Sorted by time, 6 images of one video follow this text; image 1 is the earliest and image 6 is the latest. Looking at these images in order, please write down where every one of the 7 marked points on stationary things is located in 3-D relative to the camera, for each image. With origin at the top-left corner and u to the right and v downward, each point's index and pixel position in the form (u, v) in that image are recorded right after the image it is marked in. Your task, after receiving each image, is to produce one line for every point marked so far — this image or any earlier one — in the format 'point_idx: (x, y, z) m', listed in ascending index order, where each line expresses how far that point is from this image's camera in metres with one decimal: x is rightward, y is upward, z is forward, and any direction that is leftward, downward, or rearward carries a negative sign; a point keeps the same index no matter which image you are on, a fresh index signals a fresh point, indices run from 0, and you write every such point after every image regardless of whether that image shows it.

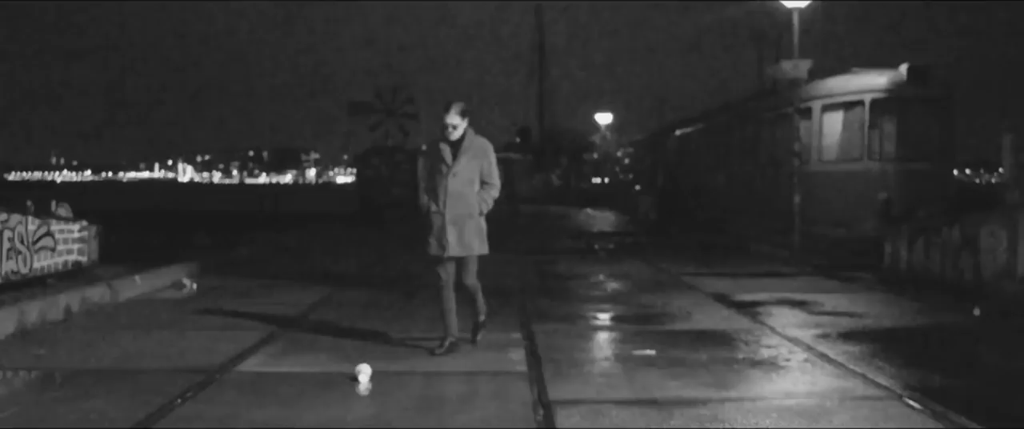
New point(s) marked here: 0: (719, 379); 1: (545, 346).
0: (+1.4, -1.1, +6.5) m
1: (+0.3, -1.1, +7.9) m
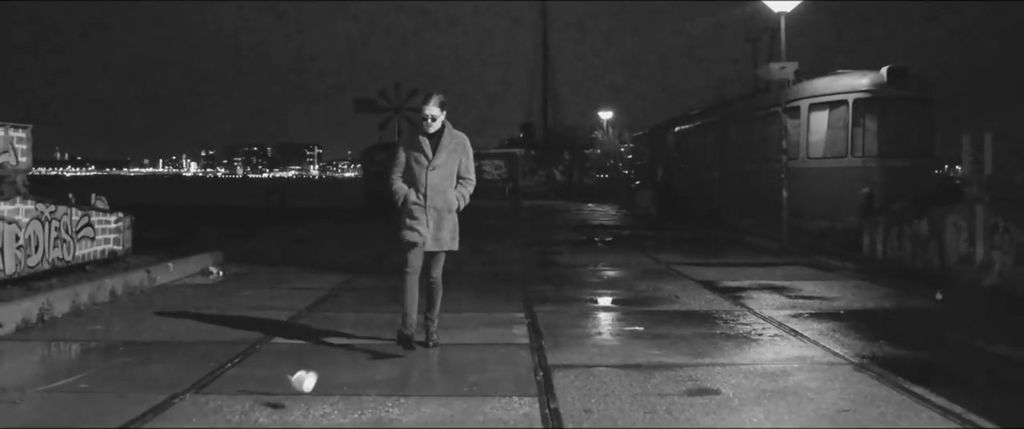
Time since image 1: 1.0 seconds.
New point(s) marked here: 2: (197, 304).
0: (+1.4, -1.0, +7.5) m
1: (+0.3, -1.0, +8.8) m
2: (-3.3, -0.9, +10.1) m
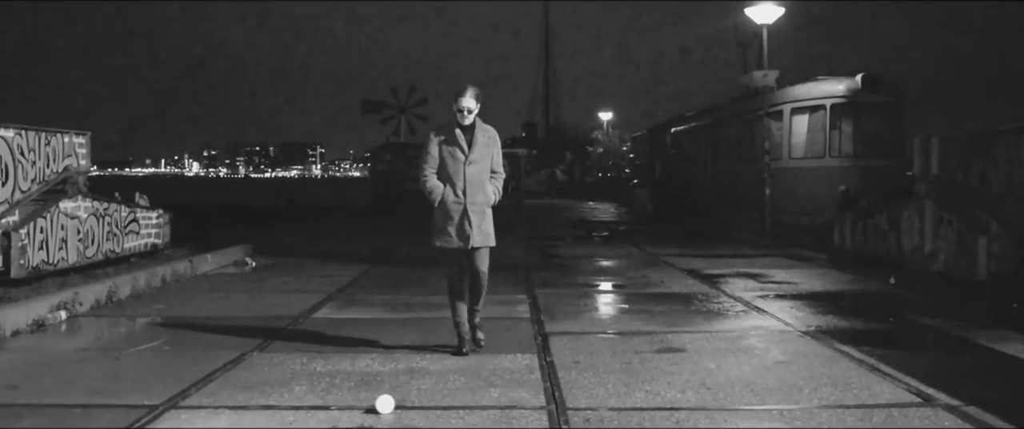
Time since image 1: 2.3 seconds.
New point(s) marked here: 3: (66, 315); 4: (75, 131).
0: (+1.5, -1.0, +8.8) m
1: (+0.3, -0.9, +10.2) m
2: (-3.2, -0.9, +11.5) m
3: (-4.1, -0.9, +8.9) m
4: (-5.5, +1.0, +12.0) m
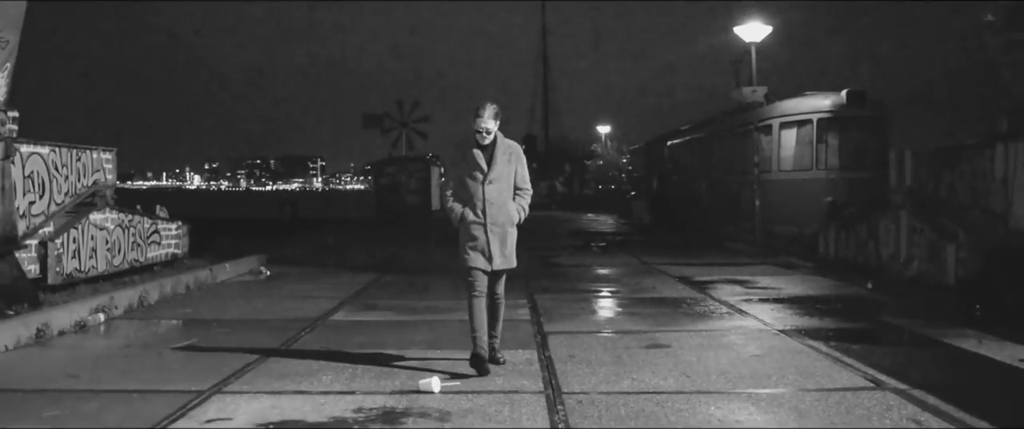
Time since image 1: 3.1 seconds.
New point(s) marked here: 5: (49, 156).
0: (+1.5, -1.1, +9.6) m
1: (+0.4, -1.0, +10.9) m
2: (-3.2, -1.0, +12.3) m
3: (-4.1, -1.0, +9.7) m
4: (-5.5, +0.9, +12.8) m
5: (-5.4, +0.7, +11.2) m
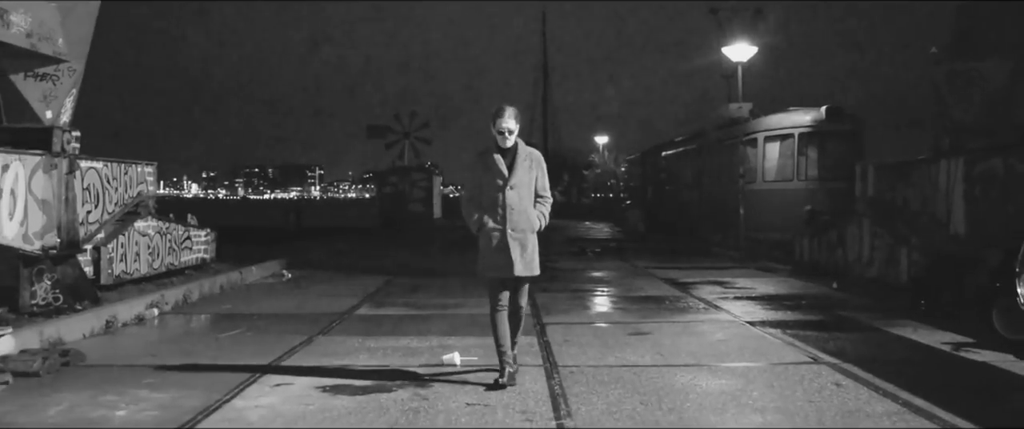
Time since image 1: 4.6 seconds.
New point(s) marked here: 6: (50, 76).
0: (+1.5, -1.1, +11.0) m
1: (+0.4, -1.1, +12.3) m
2: (-3.2, -1.1, +13.6) m
3: (-4.1, -1.1, +11.1) m
4: (-5.4, +0.8, +14.2) m
5: (-5.4, +0.6, +12.6) m
6: (-5.4, +1.6, +11.3) m
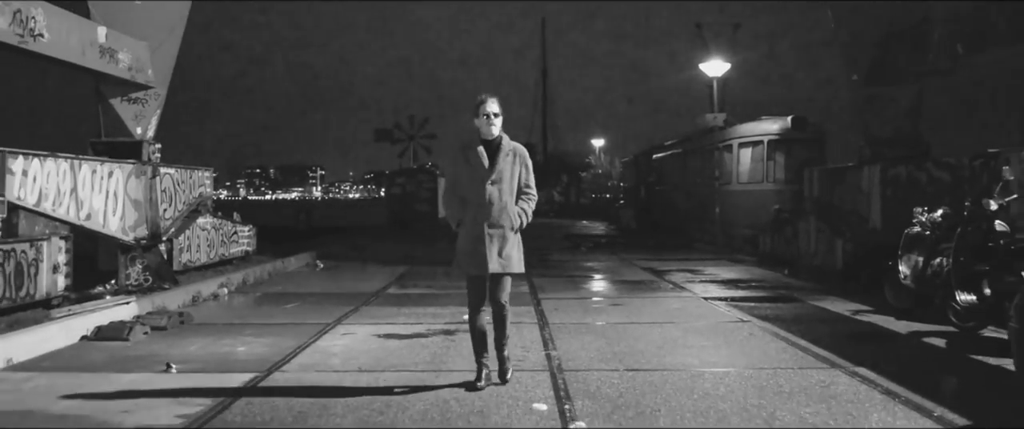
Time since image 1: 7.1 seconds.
0: (+1.5, -1.1, +13.5) m
1: (+0.4, -1.1, +14.9) m
2: (-3.2, -1.1, +16.2) m
3: (-4.1, -1.1, +13.6) m
4: (-5.4, +0.8, +16.7) m
5: (-5.3, +0.6, +15.1) m
6: (-5.4, +1.7, +13.9) m
